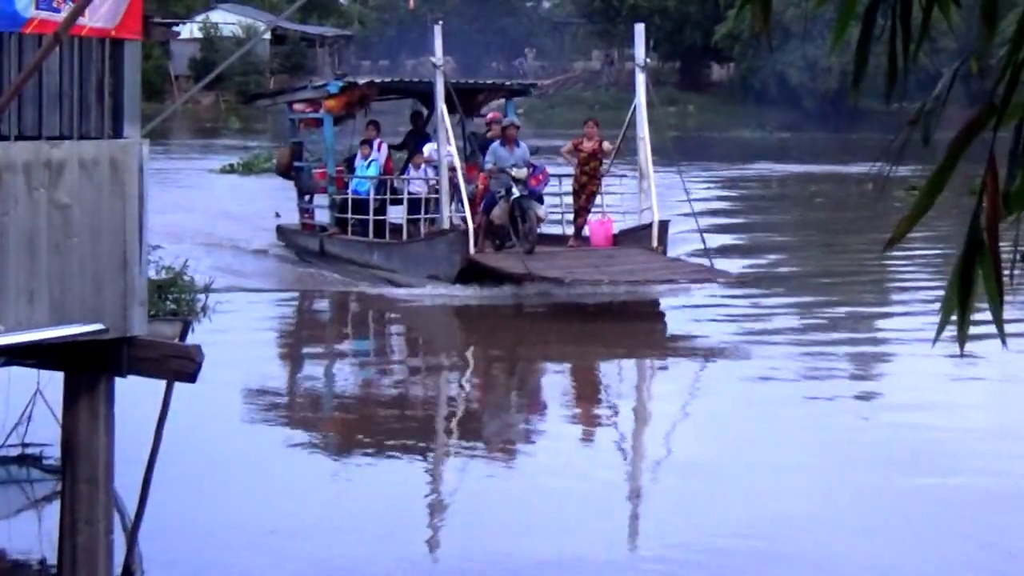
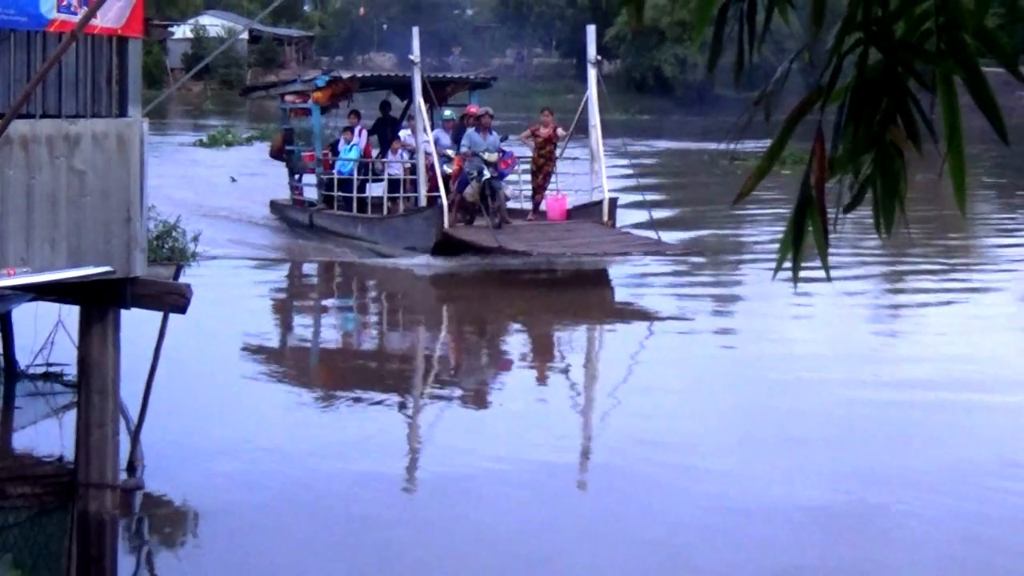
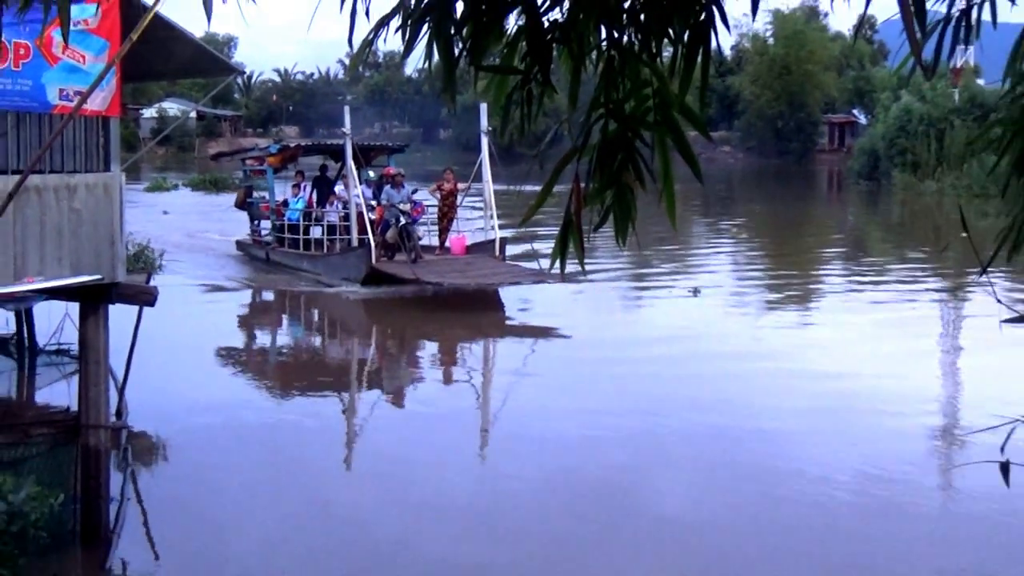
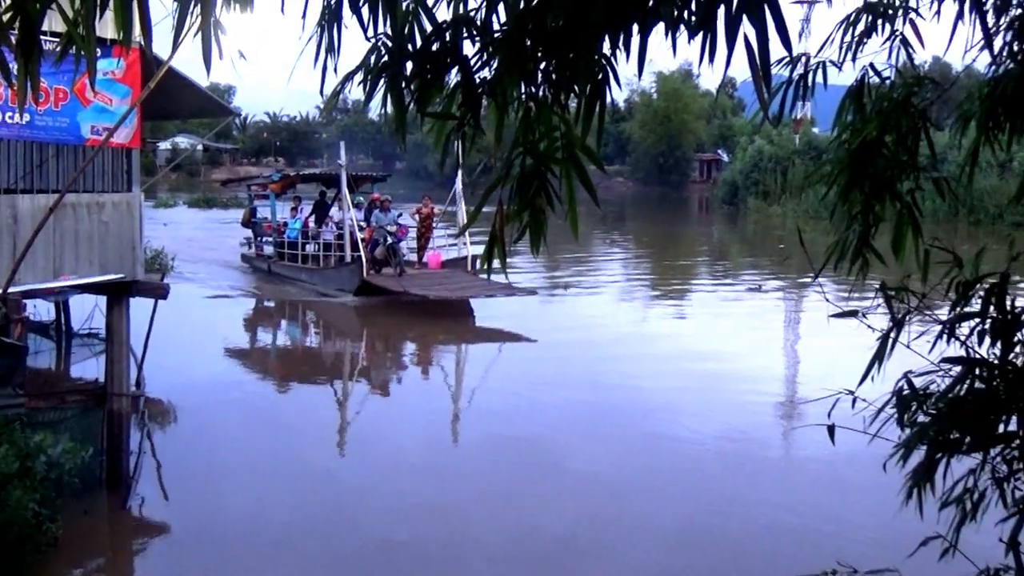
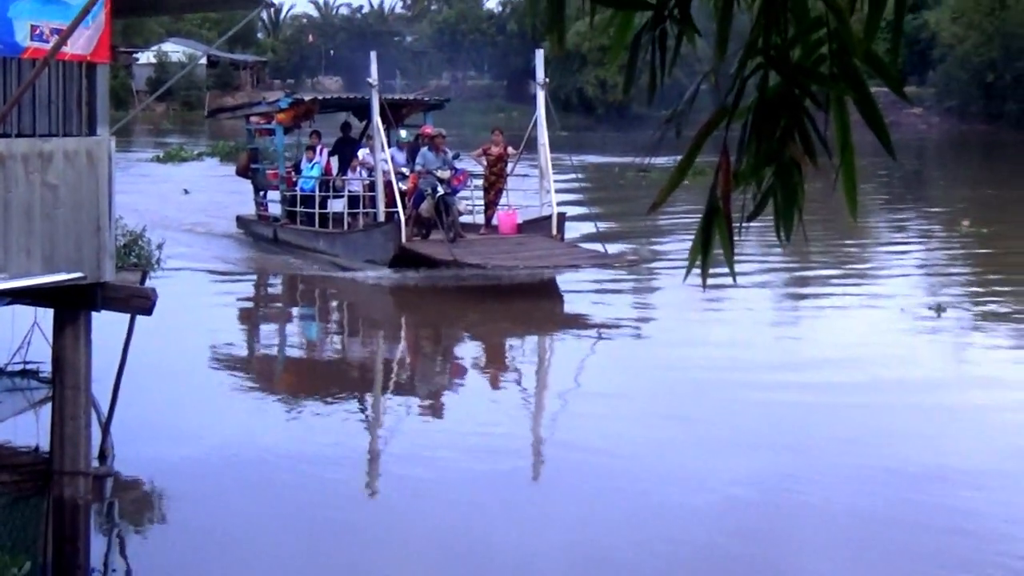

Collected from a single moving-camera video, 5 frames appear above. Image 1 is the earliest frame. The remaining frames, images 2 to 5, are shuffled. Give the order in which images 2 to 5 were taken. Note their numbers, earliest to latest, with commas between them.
2, 5, 3, 4
